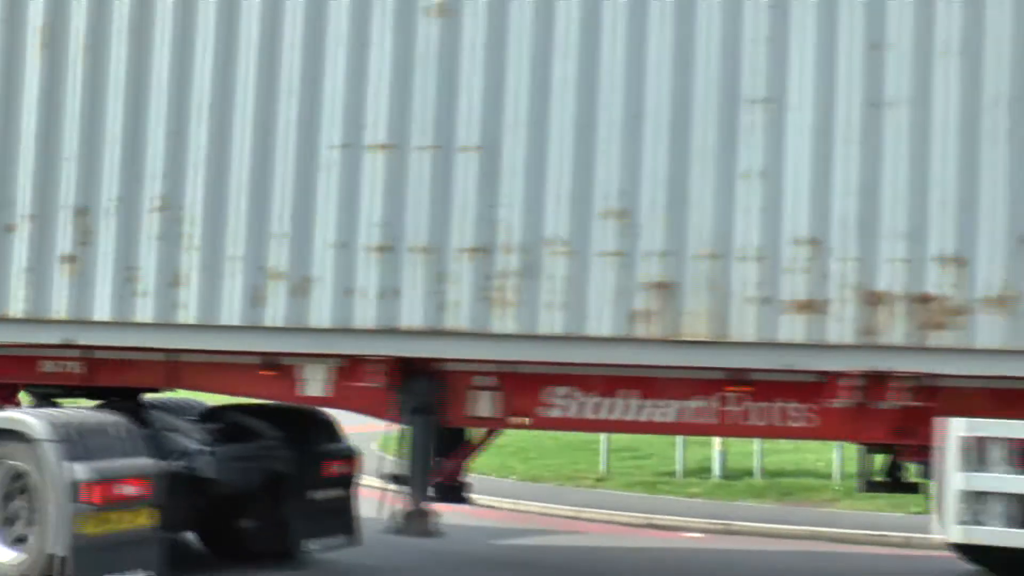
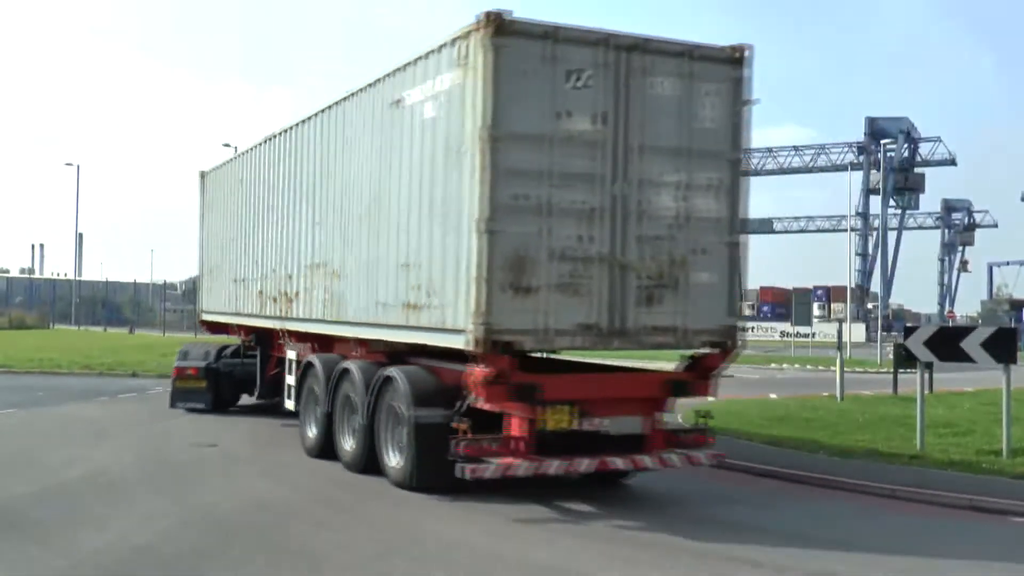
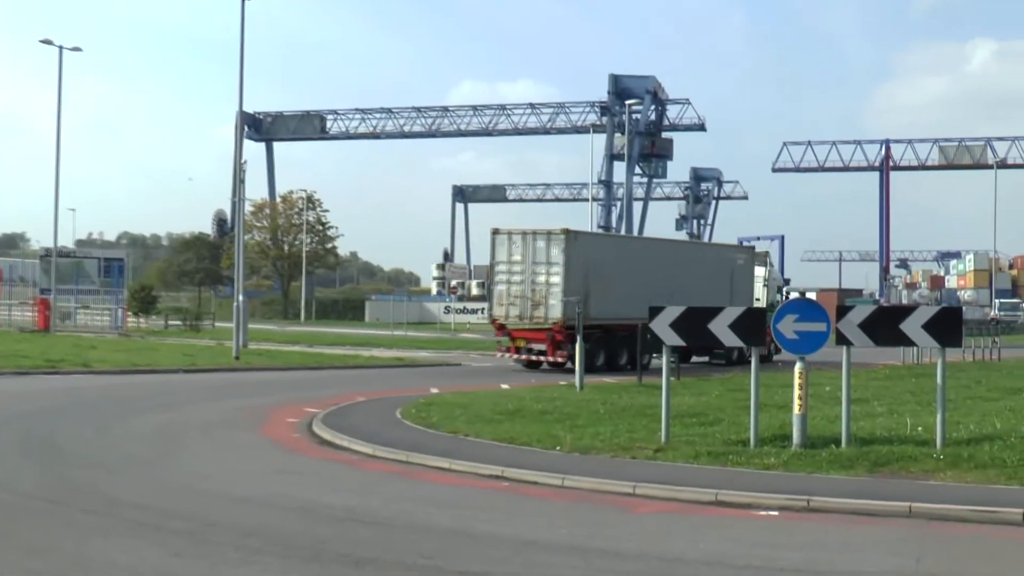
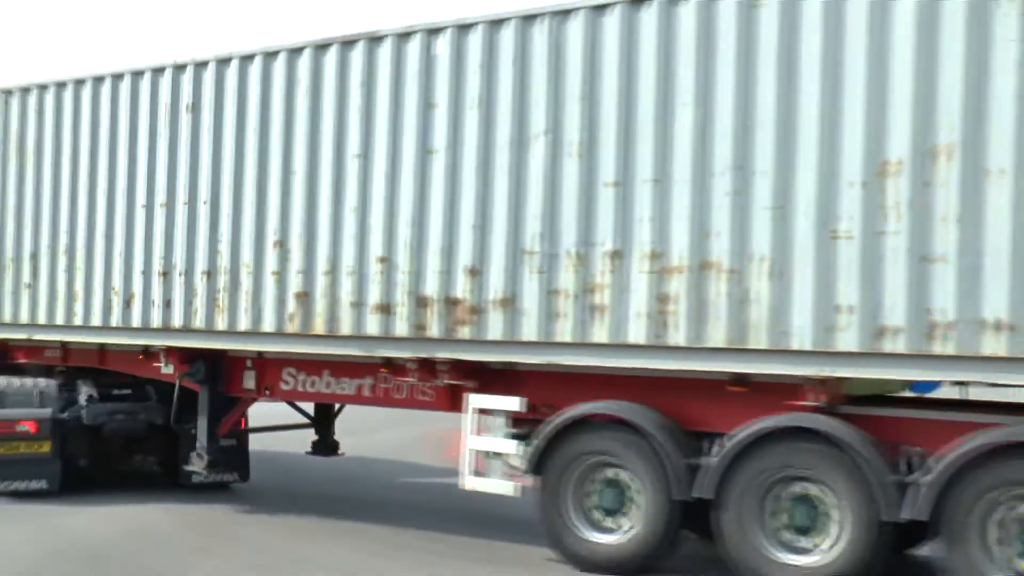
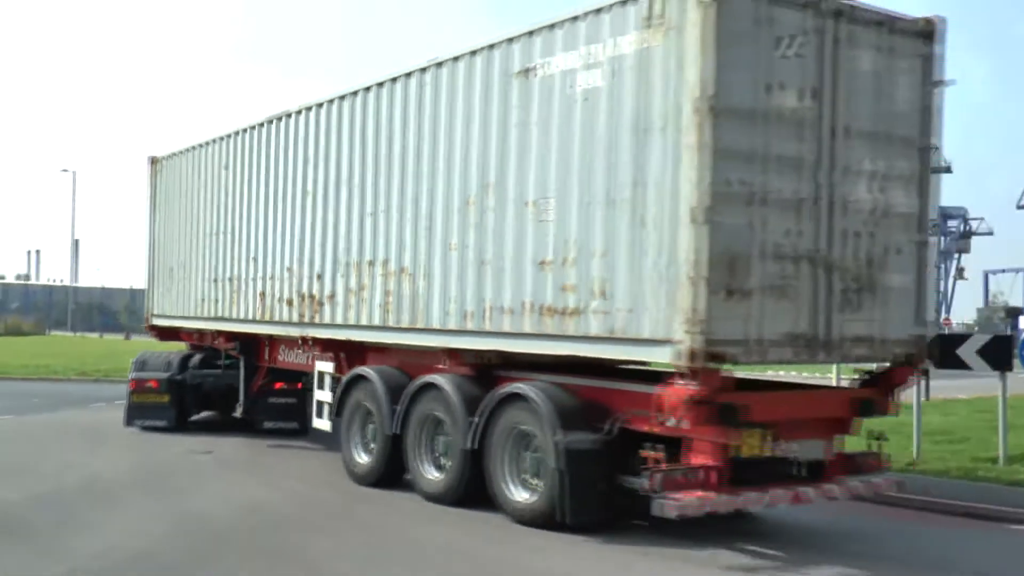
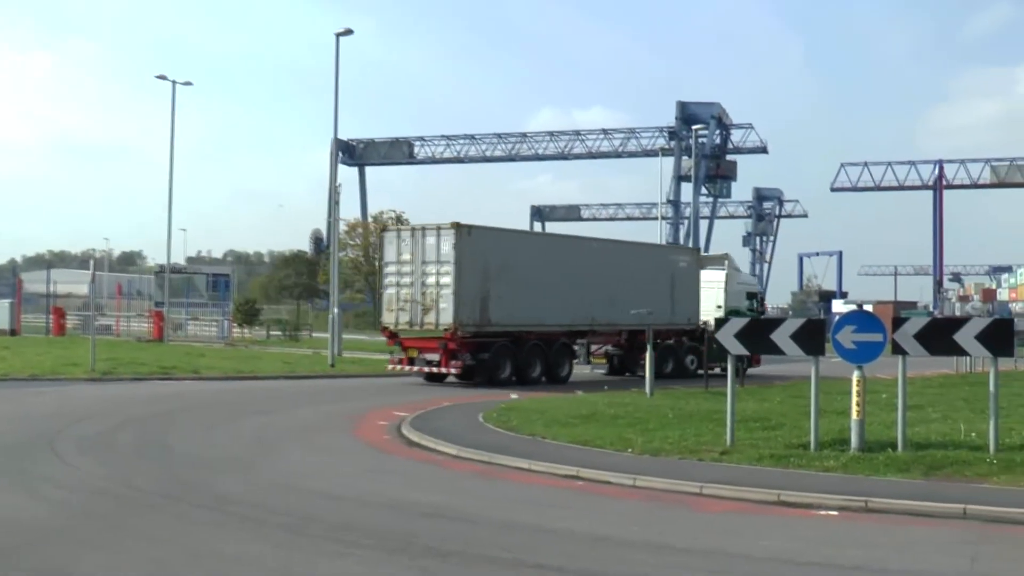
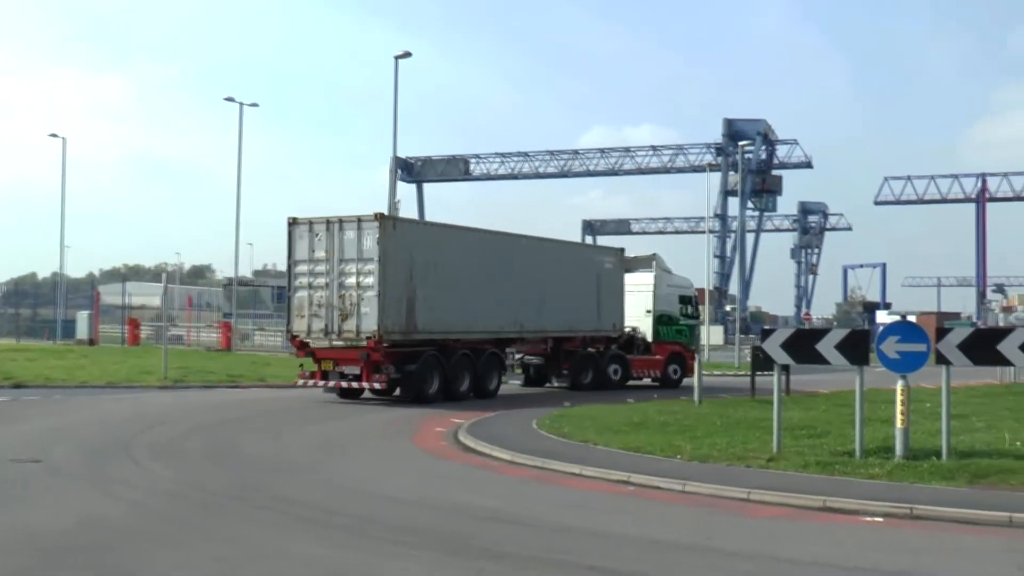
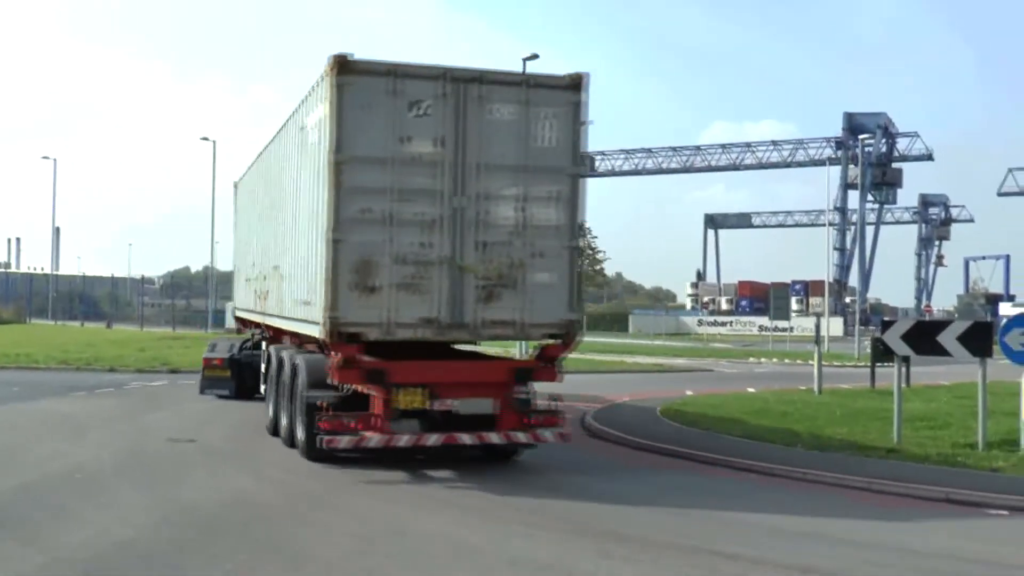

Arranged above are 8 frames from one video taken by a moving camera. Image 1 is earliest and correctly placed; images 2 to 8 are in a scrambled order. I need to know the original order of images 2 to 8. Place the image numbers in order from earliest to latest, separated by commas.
4, 5, 2, 8, 7, 6, 3
